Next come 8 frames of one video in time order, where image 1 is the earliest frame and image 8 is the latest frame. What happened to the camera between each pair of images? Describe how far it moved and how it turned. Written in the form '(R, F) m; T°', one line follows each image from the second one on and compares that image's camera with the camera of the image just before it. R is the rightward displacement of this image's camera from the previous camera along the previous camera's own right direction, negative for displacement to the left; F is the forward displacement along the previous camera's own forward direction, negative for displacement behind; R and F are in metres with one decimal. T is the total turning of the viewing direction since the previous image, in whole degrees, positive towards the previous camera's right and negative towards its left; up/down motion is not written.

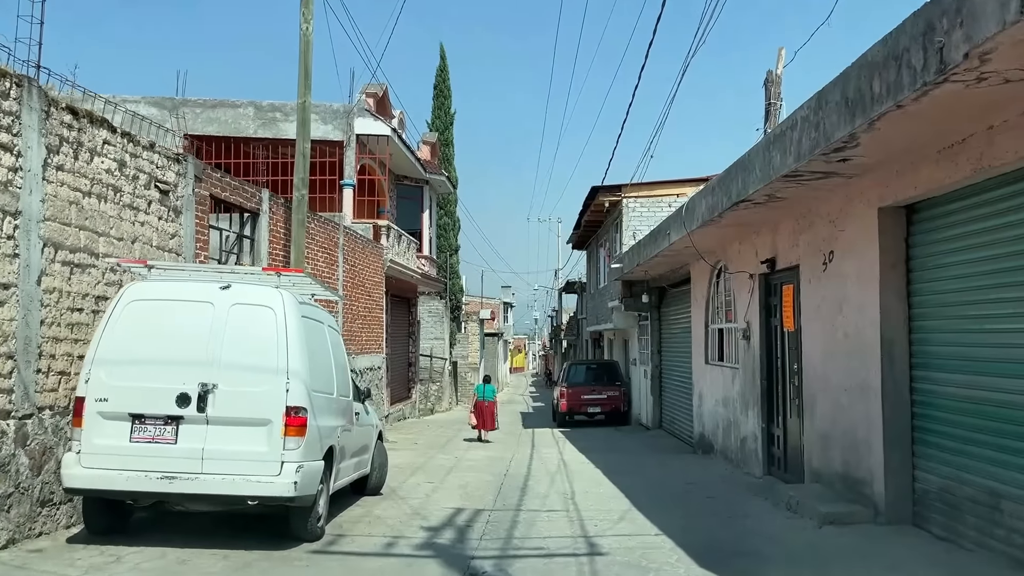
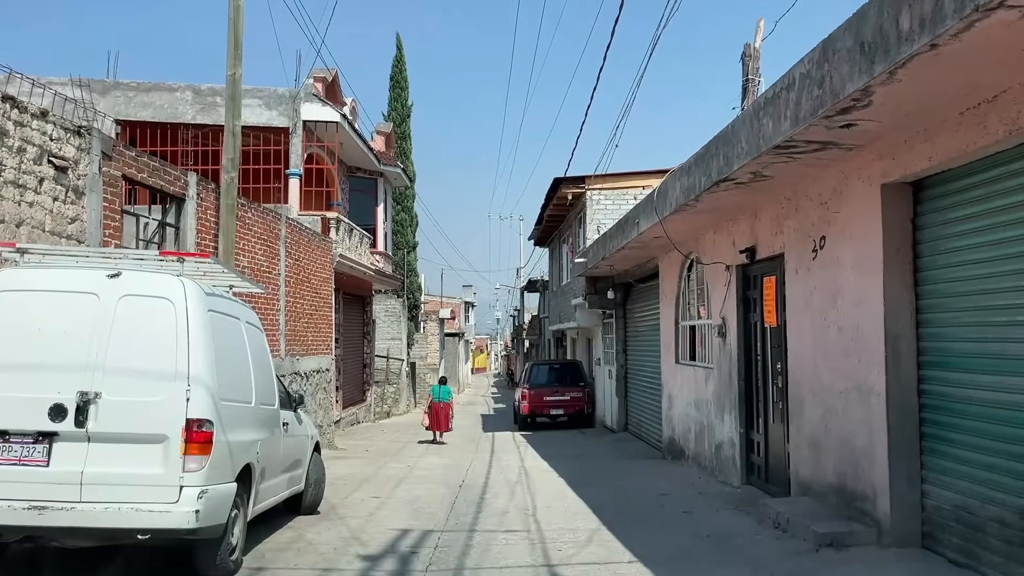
(+0.1, +0.9) m; +3°
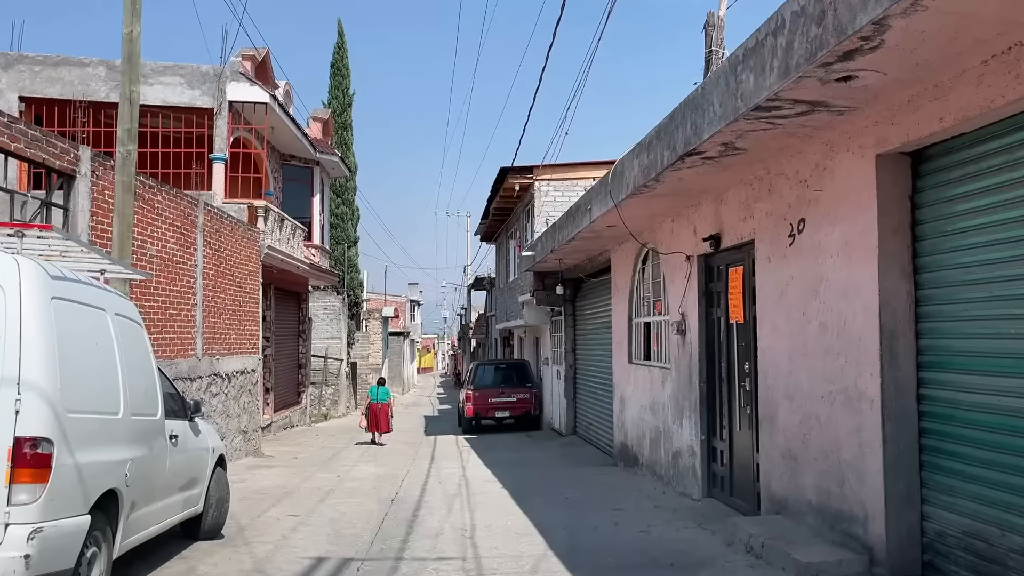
(+0.1, +0.9) m; +4°
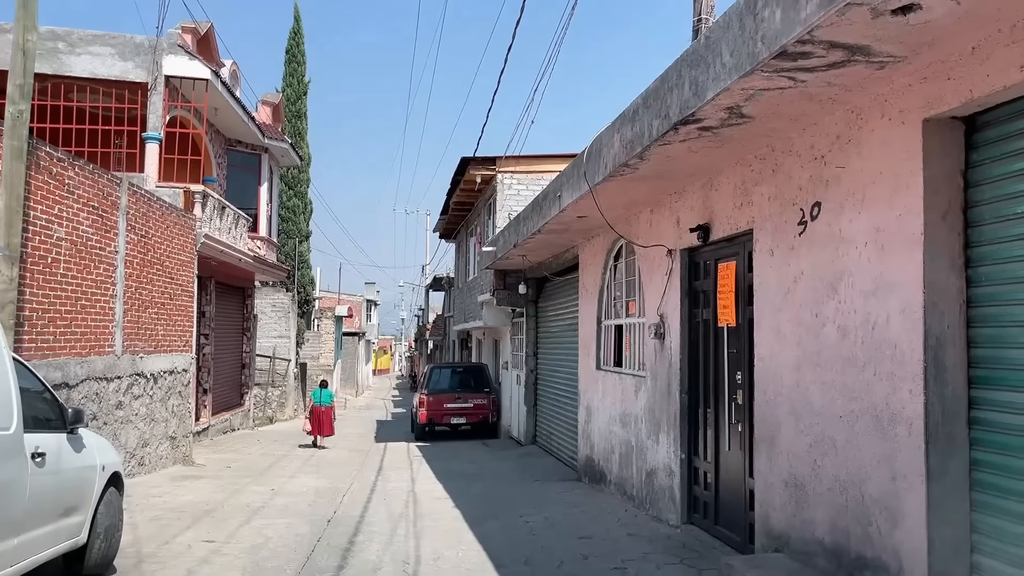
(0.0, +1.0) m; +3°
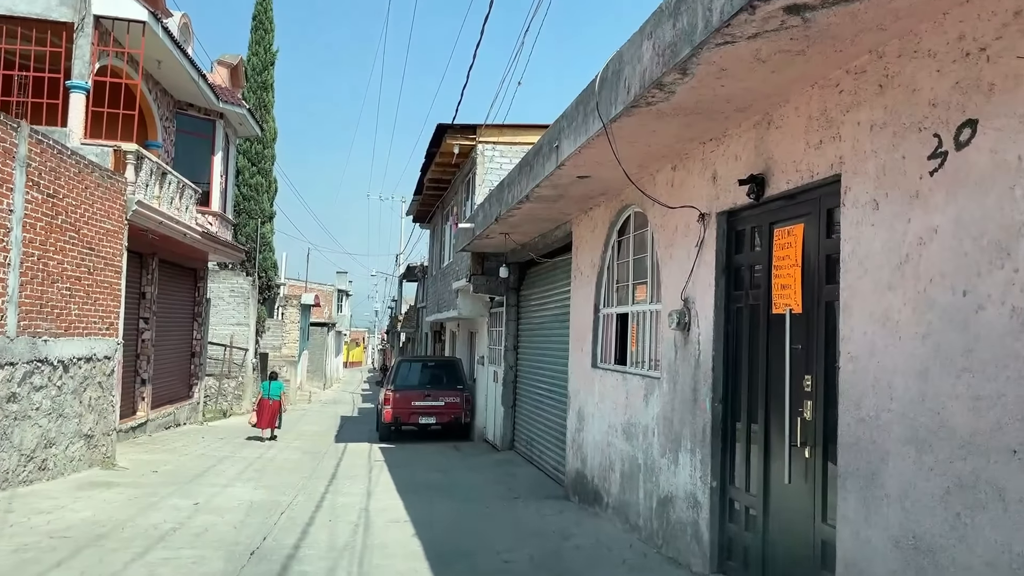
(0.0, +1.7) m; +2°
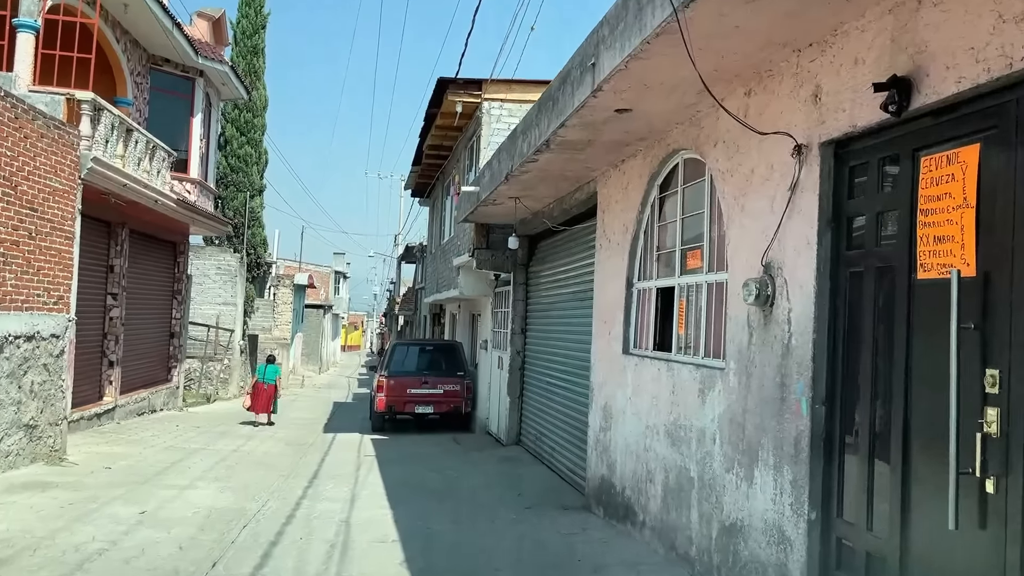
(-0.1, +1.4) m; 0°
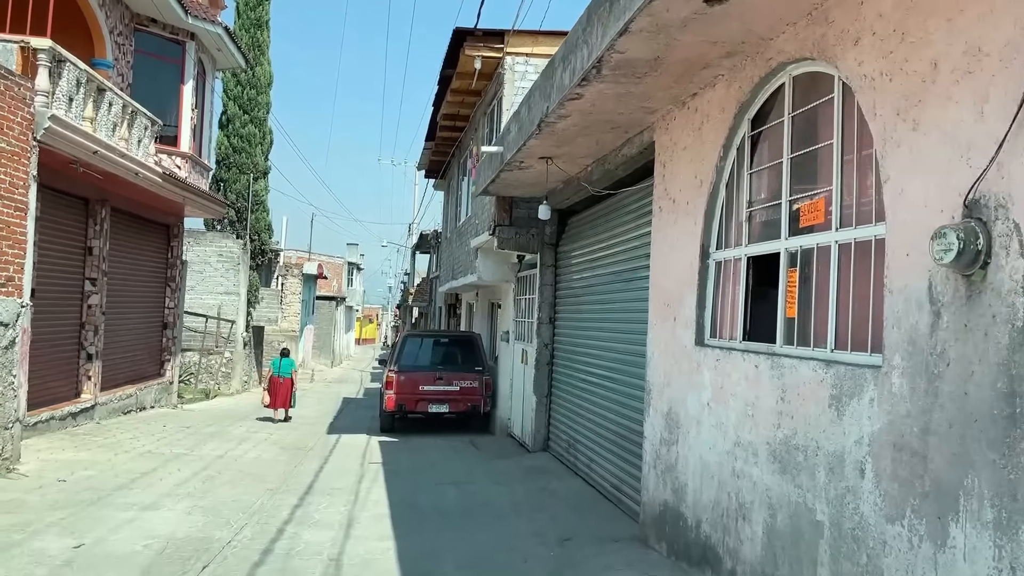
(-0.1, +1.5) m; -1°
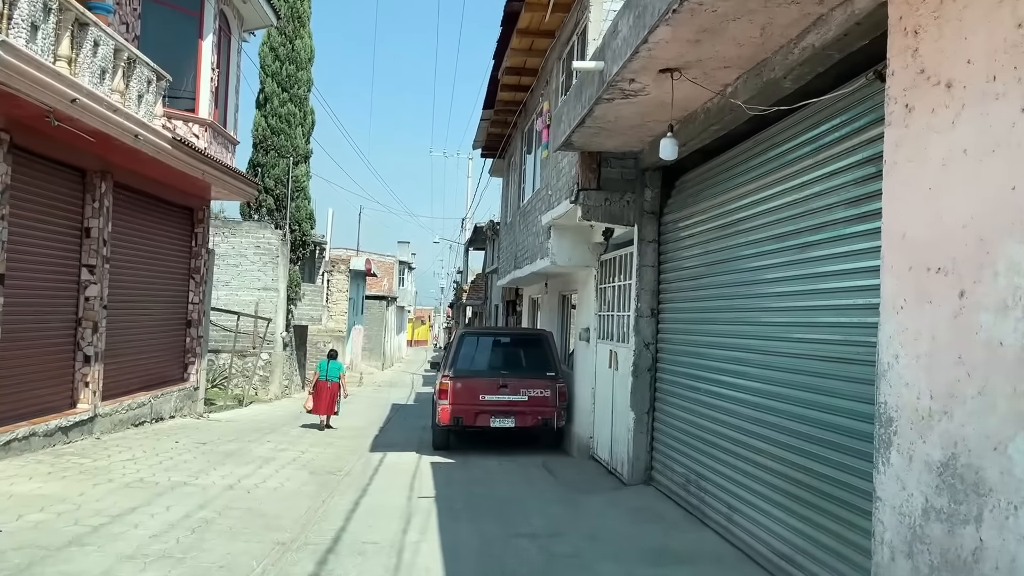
(-0.4, +2.3) m; -4°
